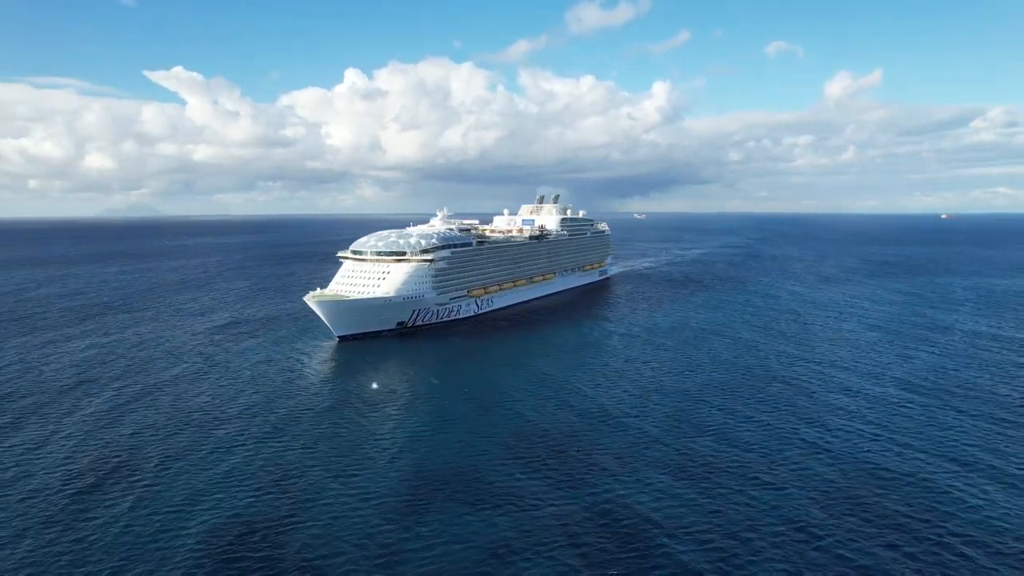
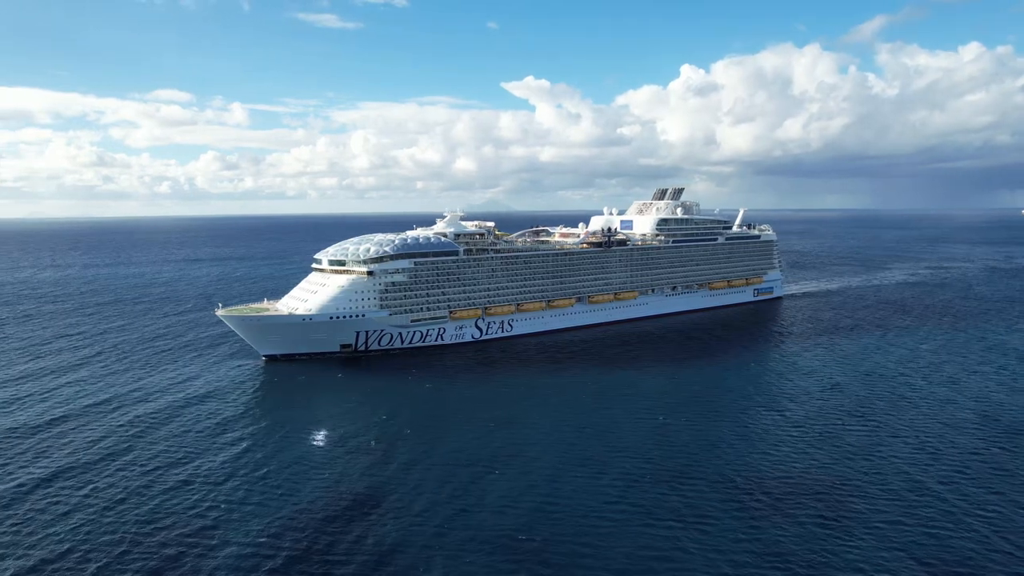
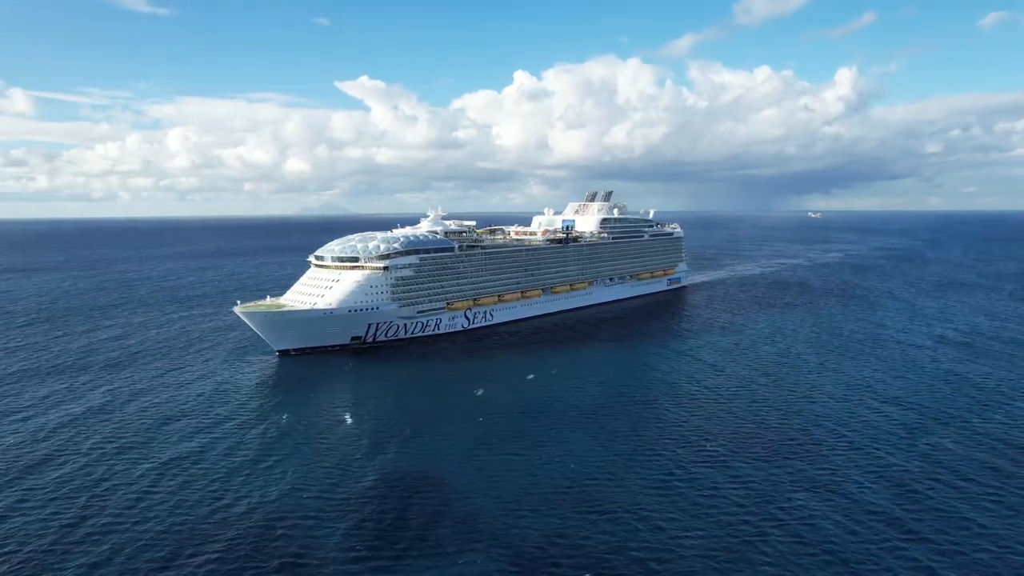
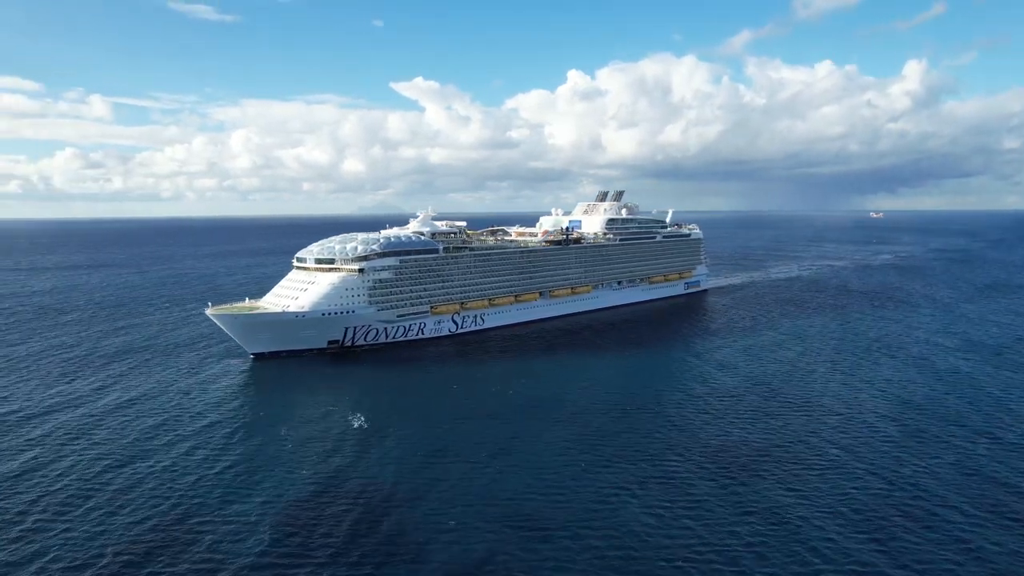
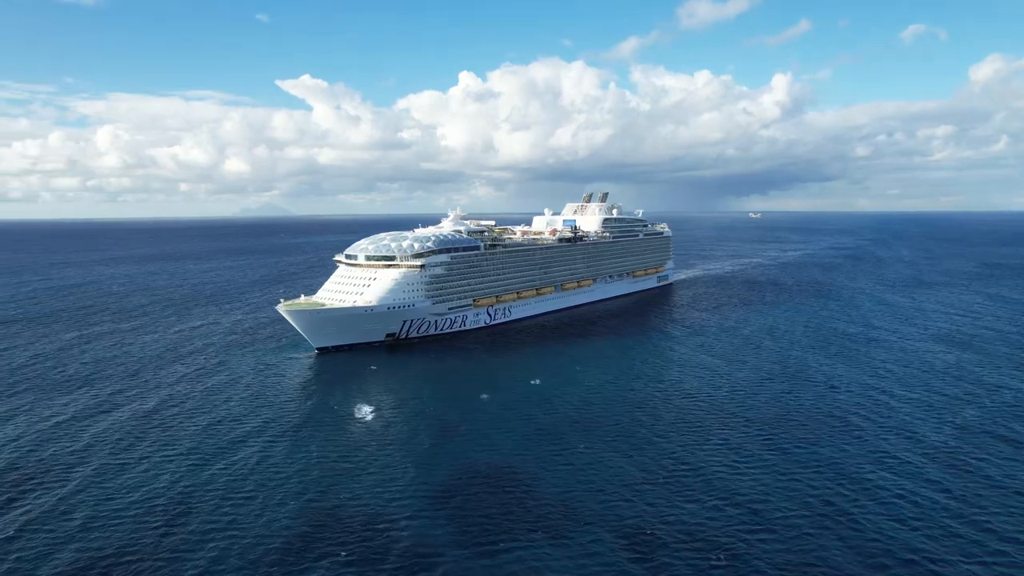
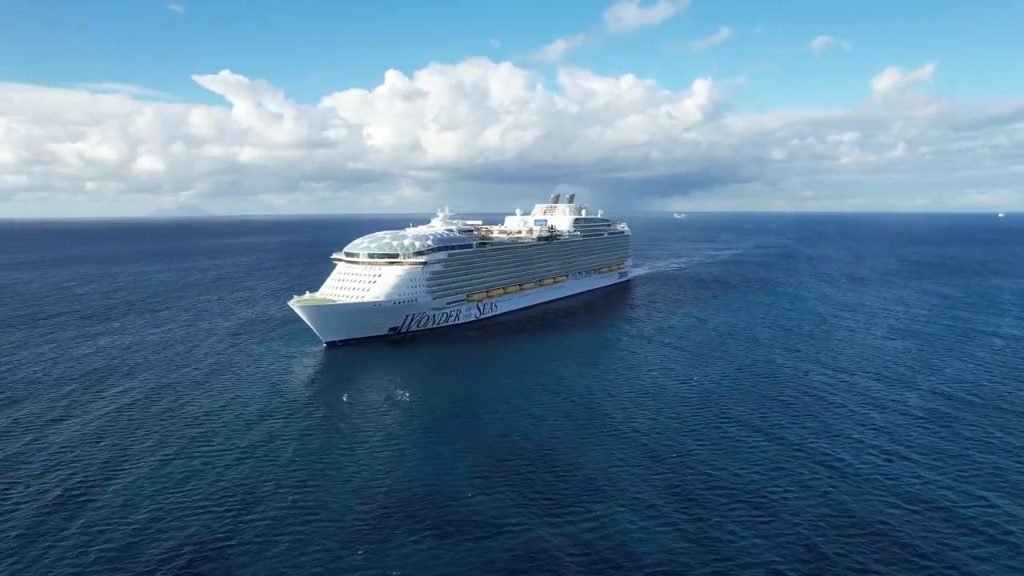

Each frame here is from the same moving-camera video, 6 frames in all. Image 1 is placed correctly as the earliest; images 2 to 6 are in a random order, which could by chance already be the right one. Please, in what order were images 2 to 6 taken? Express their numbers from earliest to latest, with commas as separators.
6, 5, 3, 4, 2
